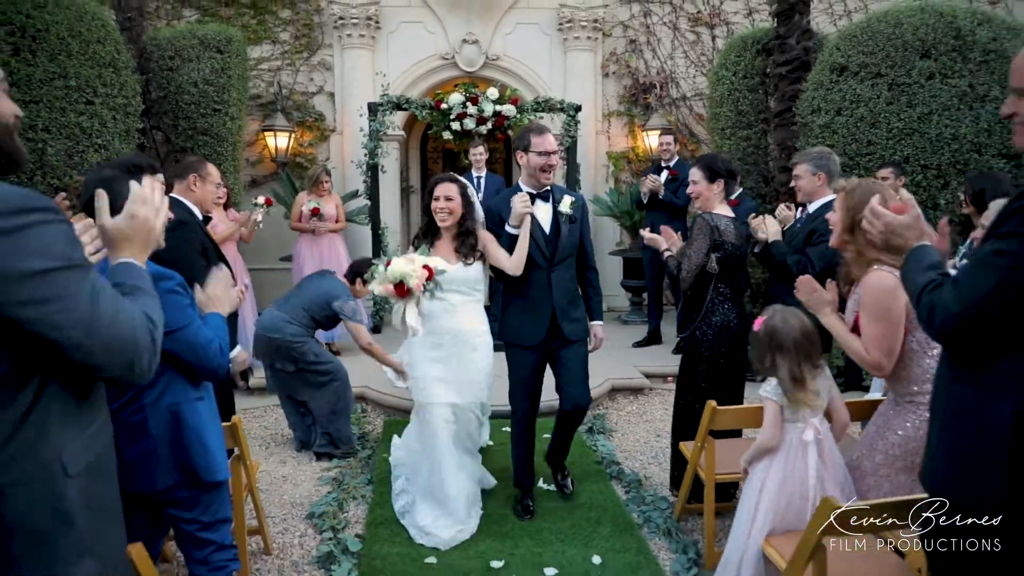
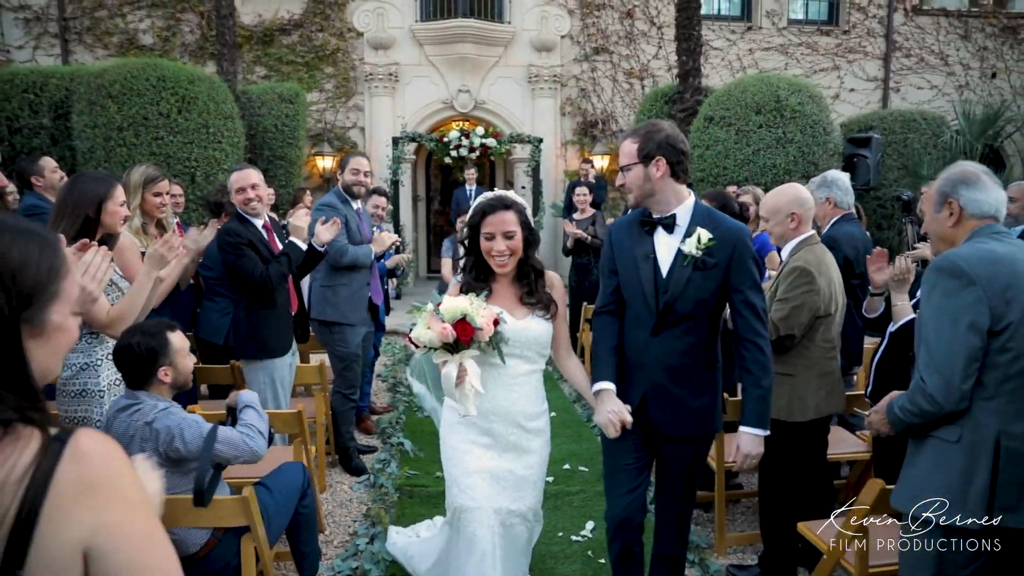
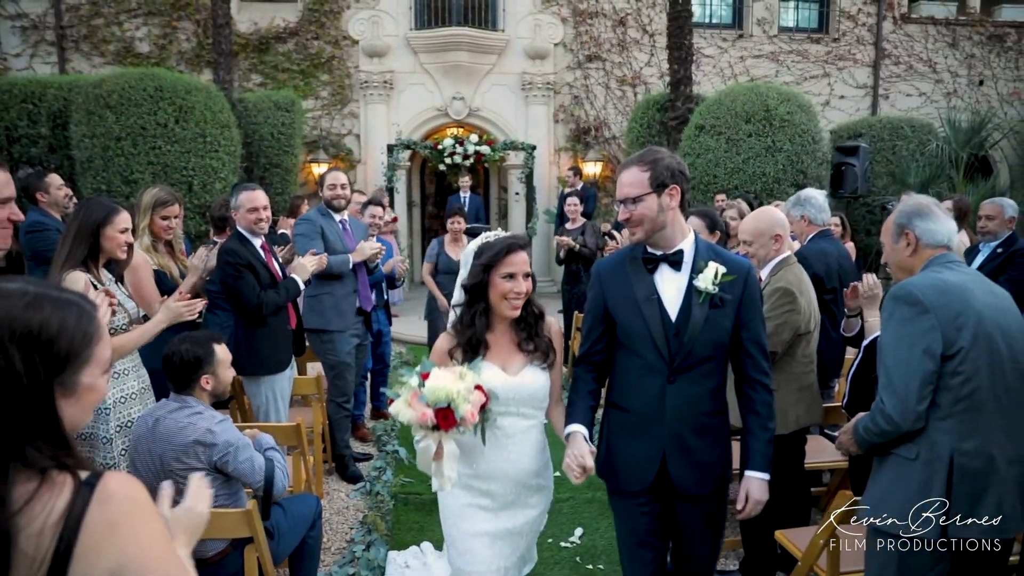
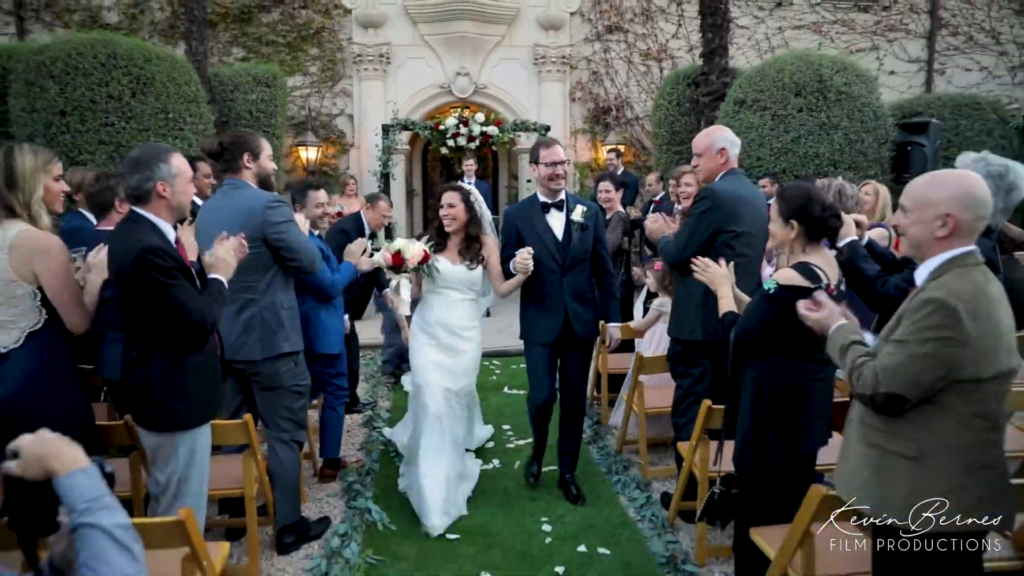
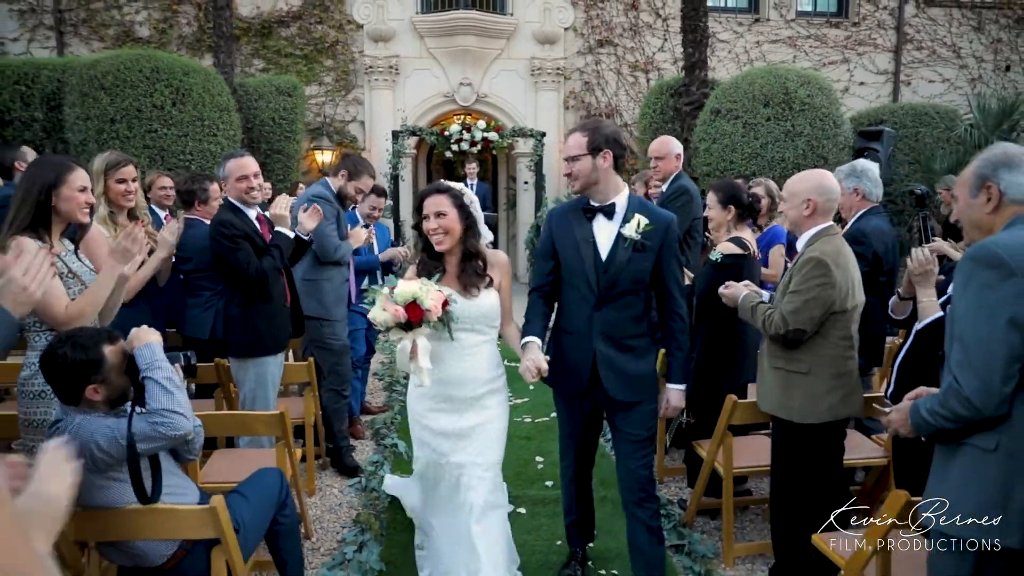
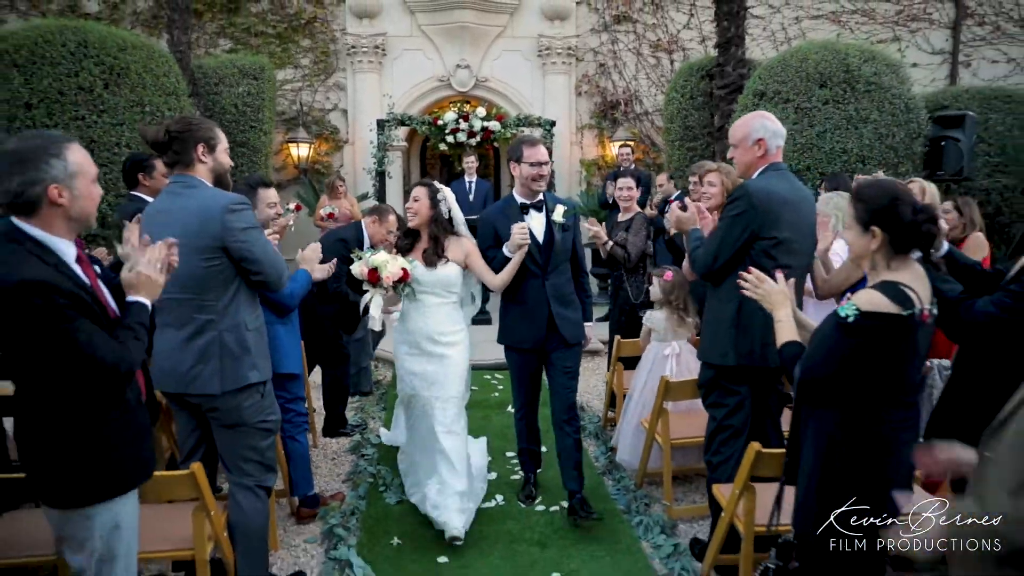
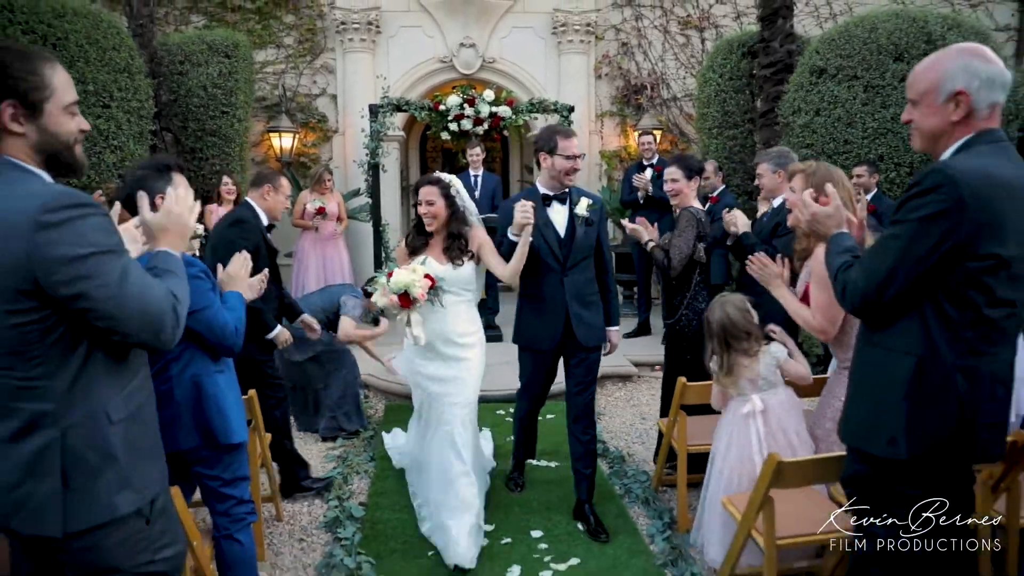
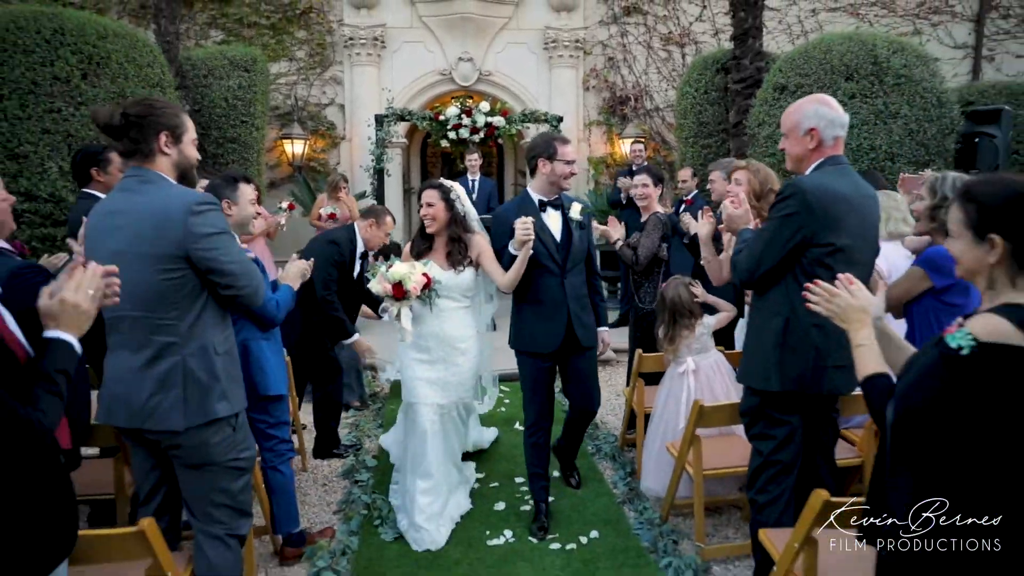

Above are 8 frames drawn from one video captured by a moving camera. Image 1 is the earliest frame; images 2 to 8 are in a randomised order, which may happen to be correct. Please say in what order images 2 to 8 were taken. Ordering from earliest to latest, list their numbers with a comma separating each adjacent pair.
7, 8, 6, 4, 5, 2, 3
